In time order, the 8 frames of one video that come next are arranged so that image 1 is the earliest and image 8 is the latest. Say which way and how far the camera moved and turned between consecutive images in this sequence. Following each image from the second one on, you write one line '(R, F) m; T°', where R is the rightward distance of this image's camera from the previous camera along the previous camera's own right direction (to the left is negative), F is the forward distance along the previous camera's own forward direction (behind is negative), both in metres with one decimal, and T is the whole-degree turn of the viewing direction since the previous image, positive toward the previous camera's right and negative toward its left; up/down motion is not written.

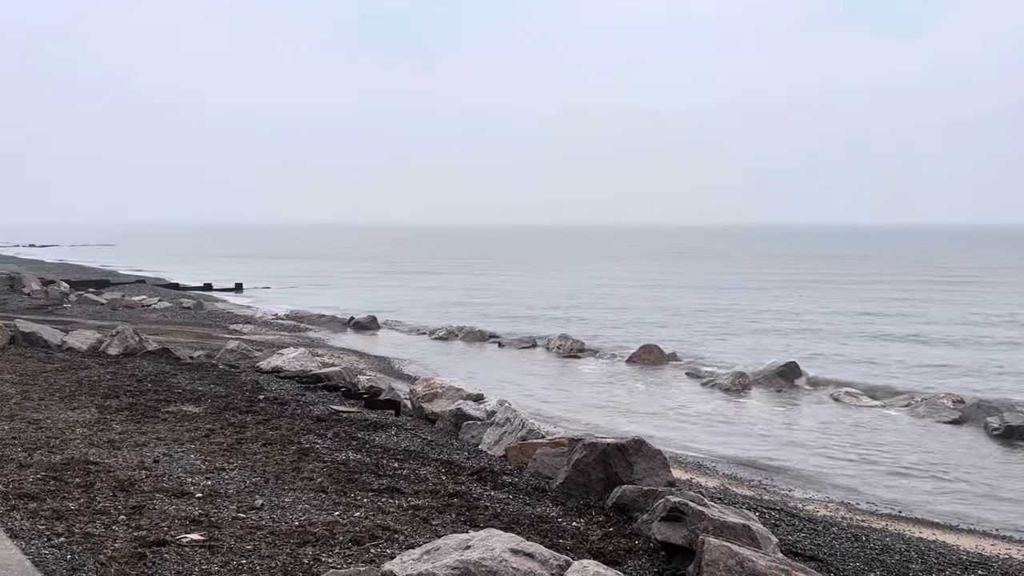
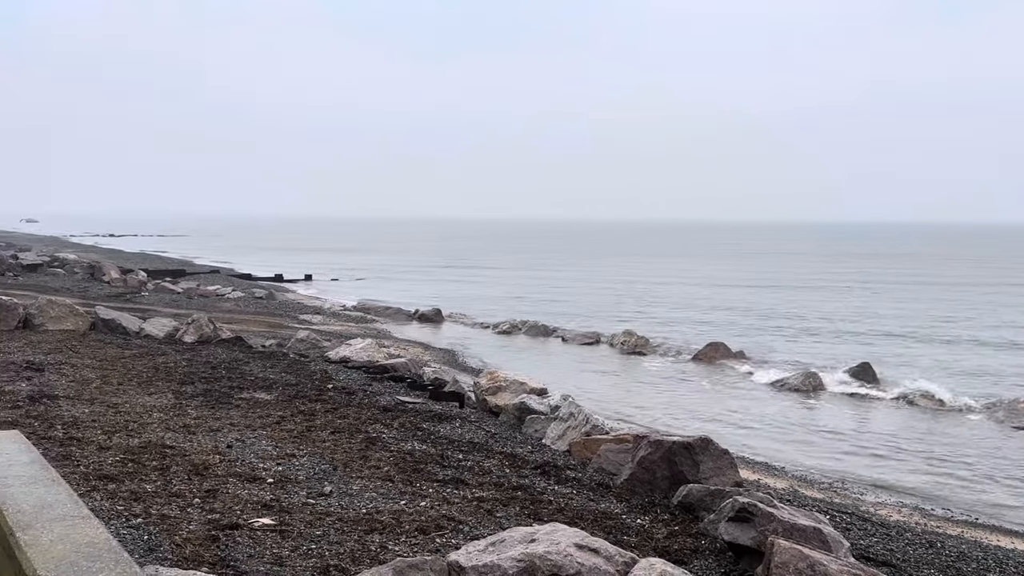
(0.0, 0.0) m; -4°
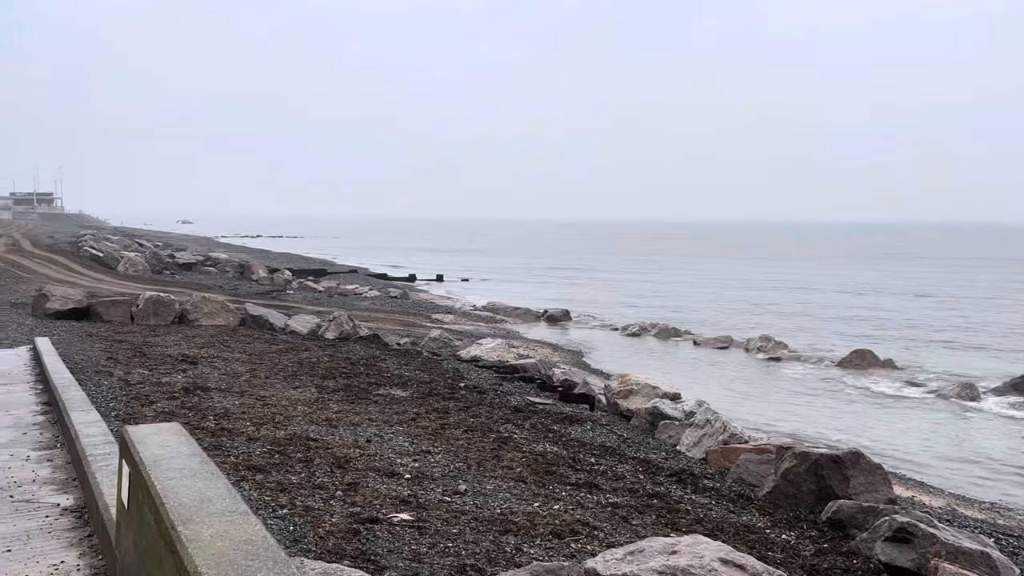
(-0.1, +0.1) m; -9°
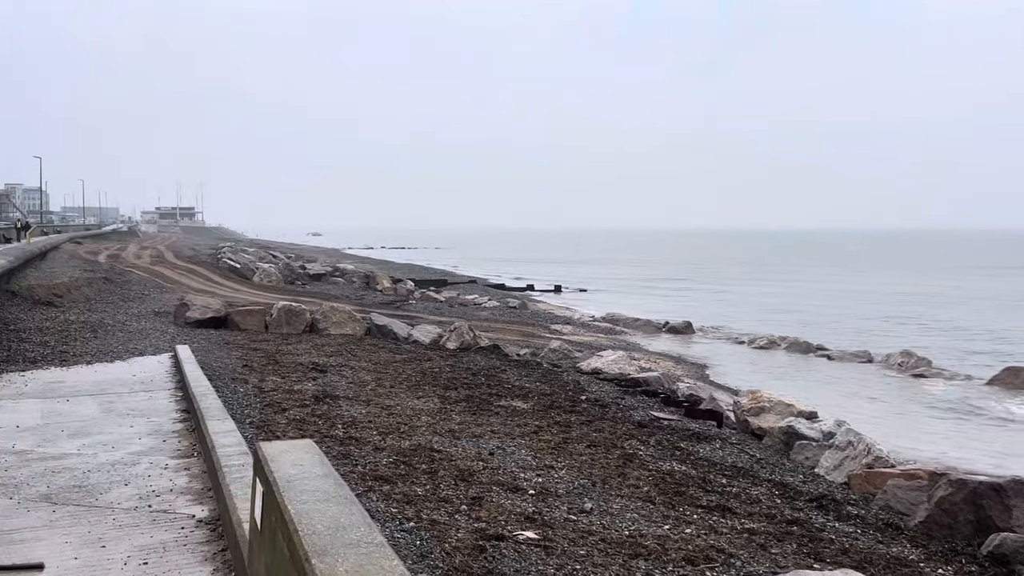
(-0.1, +0.2) m; -8°
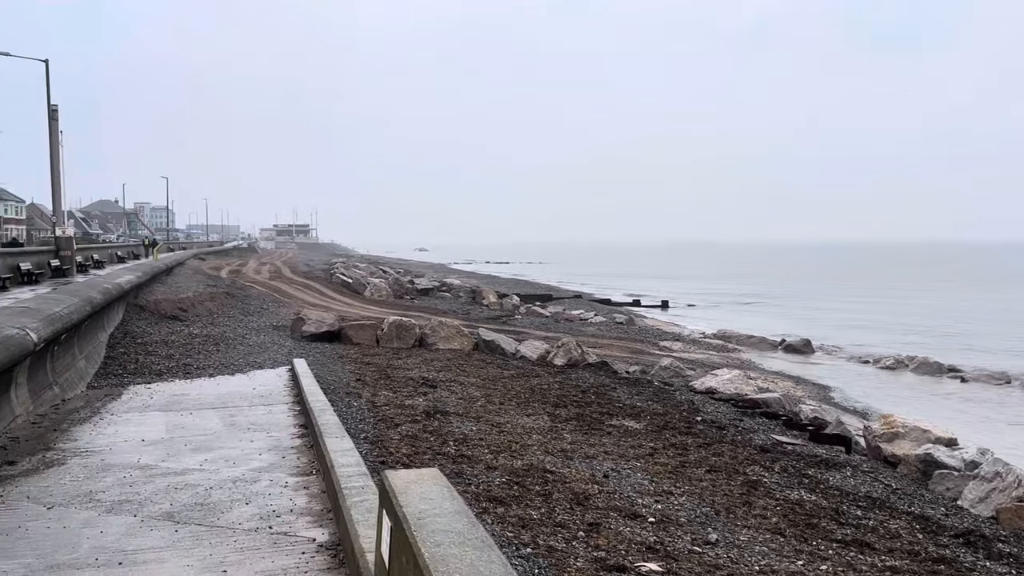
(-0.1, +0.2) m; -7°
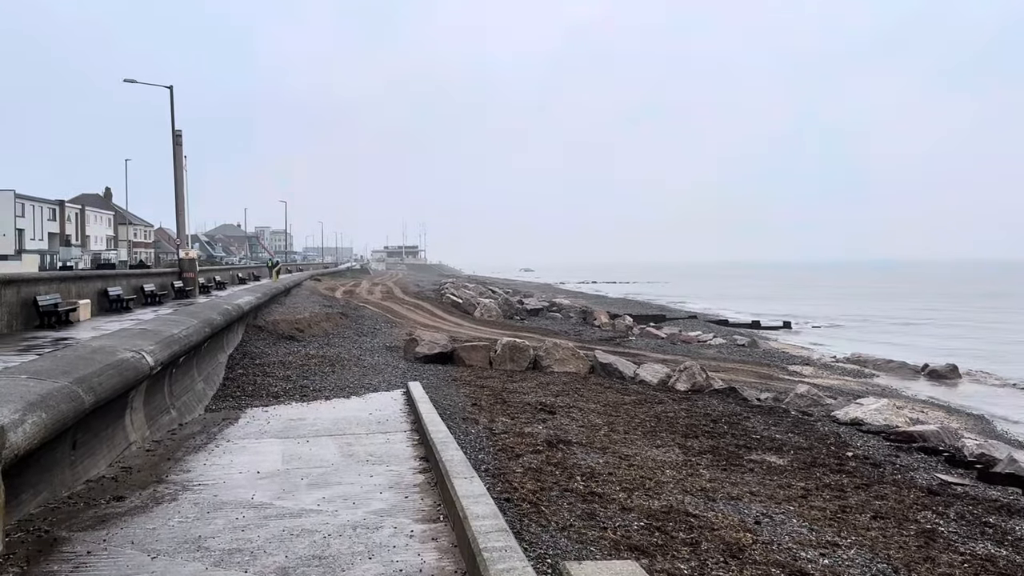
(-0.3, +0.7) m; -7°
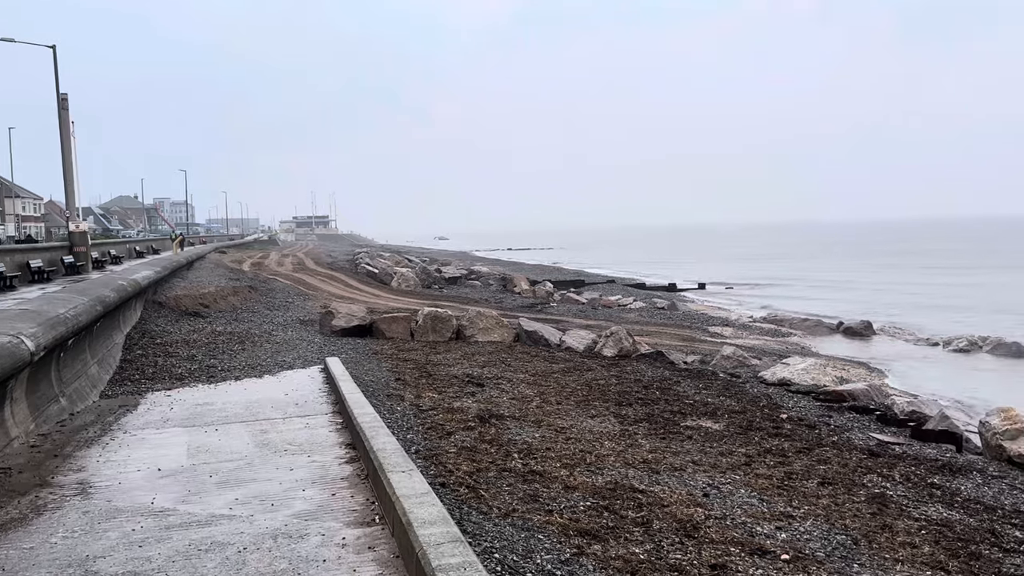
(-0.1, +0.6) m; +6°
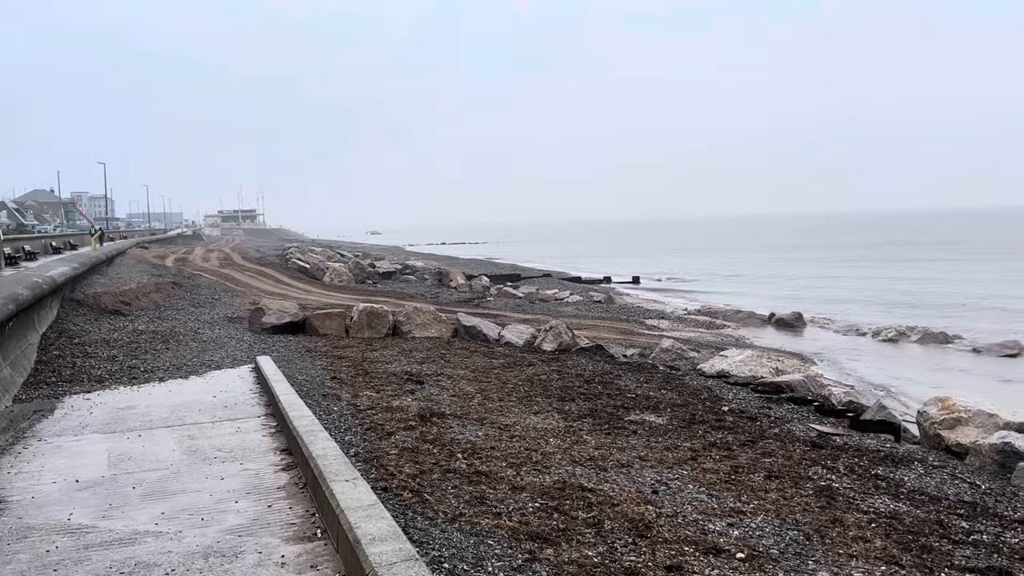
(-0.1, +0.3) m; +5°
